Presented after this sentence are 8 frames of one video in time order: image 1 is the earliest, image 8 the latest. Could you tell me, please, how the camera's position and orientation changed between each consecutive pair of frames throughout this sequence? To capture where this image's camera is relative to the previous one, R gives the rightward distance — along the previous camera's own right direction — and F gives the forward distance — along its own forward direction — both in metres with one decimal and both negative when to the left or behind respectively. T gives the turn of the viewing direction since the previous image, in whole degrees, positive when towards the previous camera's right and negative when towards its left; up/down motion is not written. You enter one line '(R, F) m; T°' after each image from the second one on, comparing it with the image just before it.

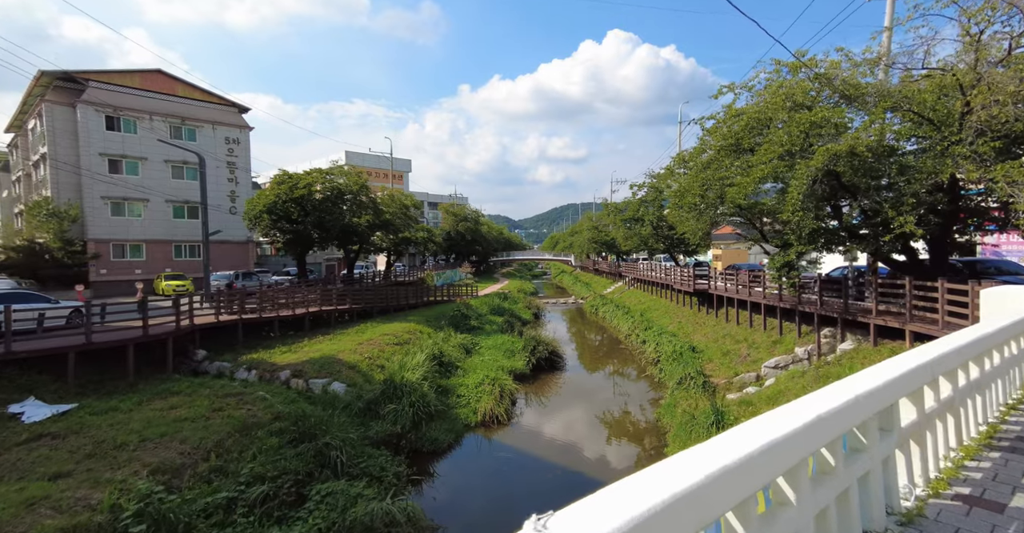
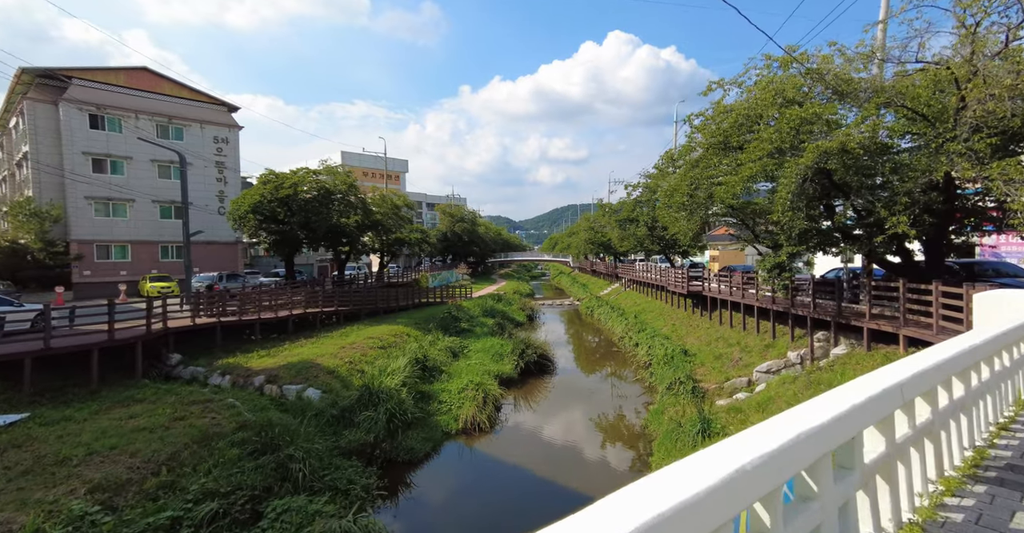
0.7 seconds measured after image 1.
(+0.4, +0.4) m; 0°
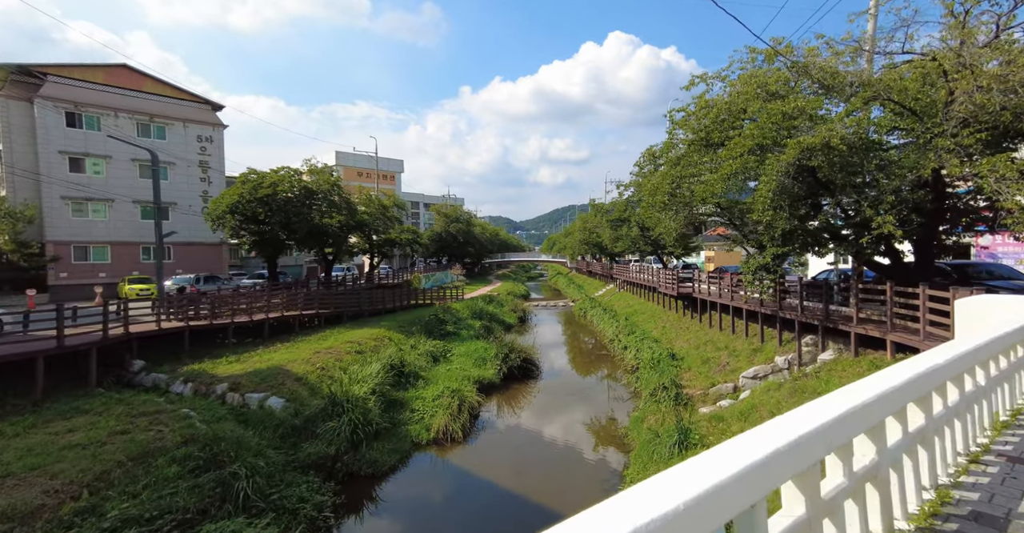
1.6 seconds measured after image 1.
(+0.5, +0.5) m; 0°
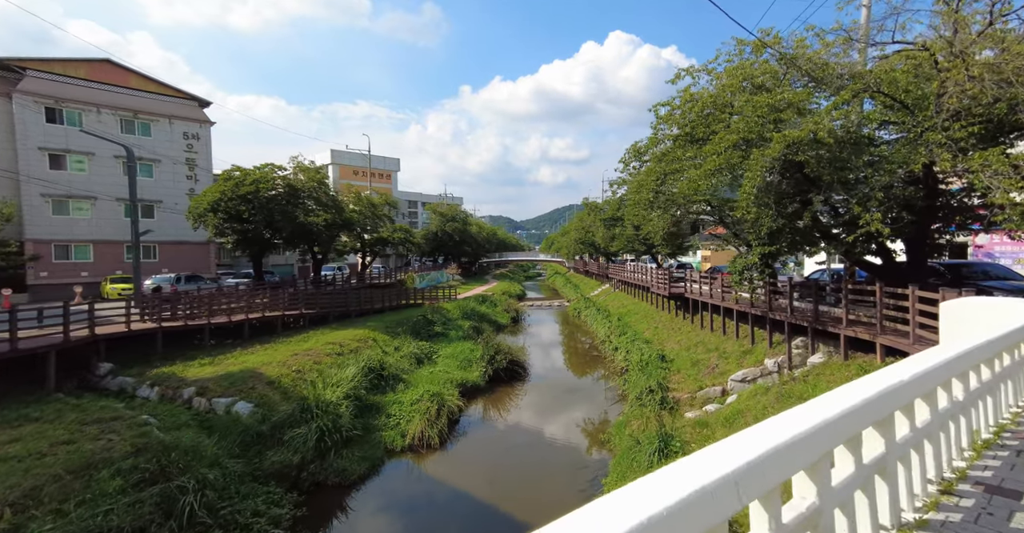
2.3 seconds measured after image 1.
(+0.4, +0.4) m; 0°
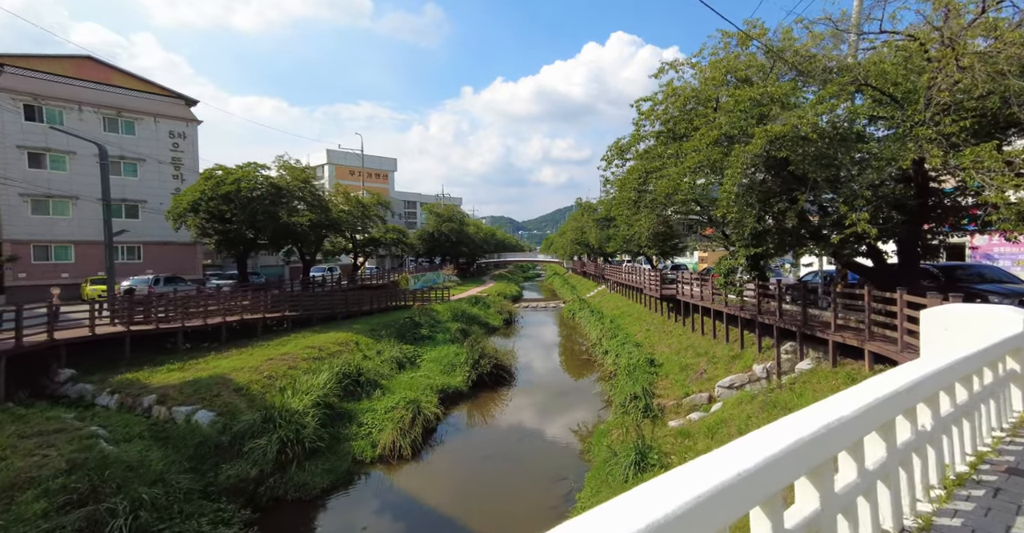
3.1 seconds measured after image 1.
(+0.5, +0.4) m; 0°
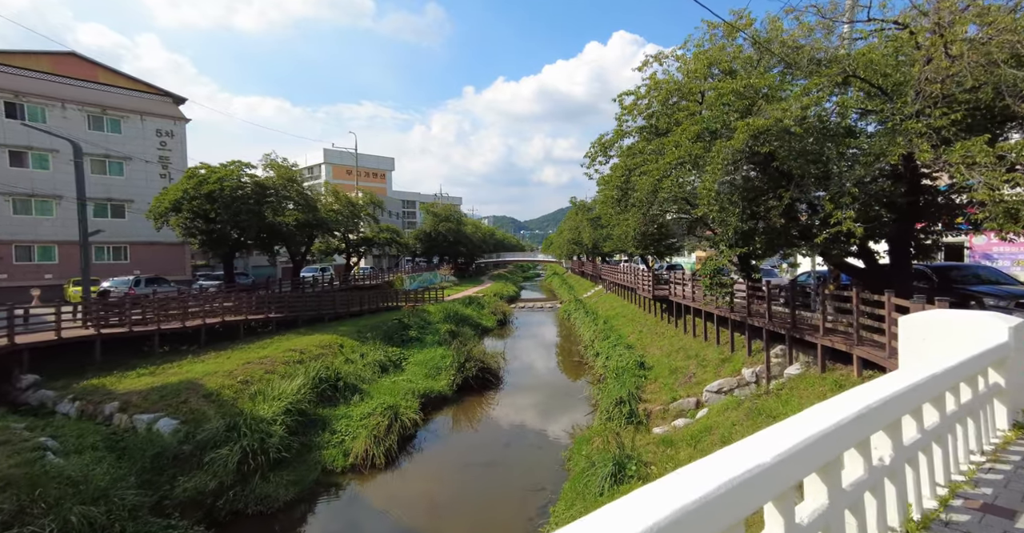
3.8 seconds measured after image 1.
(+0.5, +0.4) m; 0°
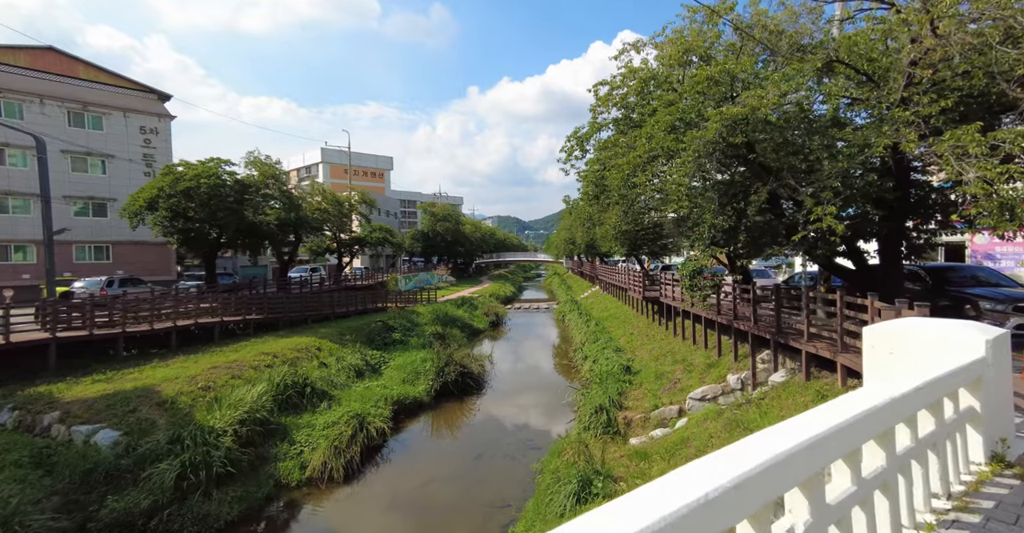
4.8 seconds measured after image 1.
(+0.7, +0.6) m; 0°
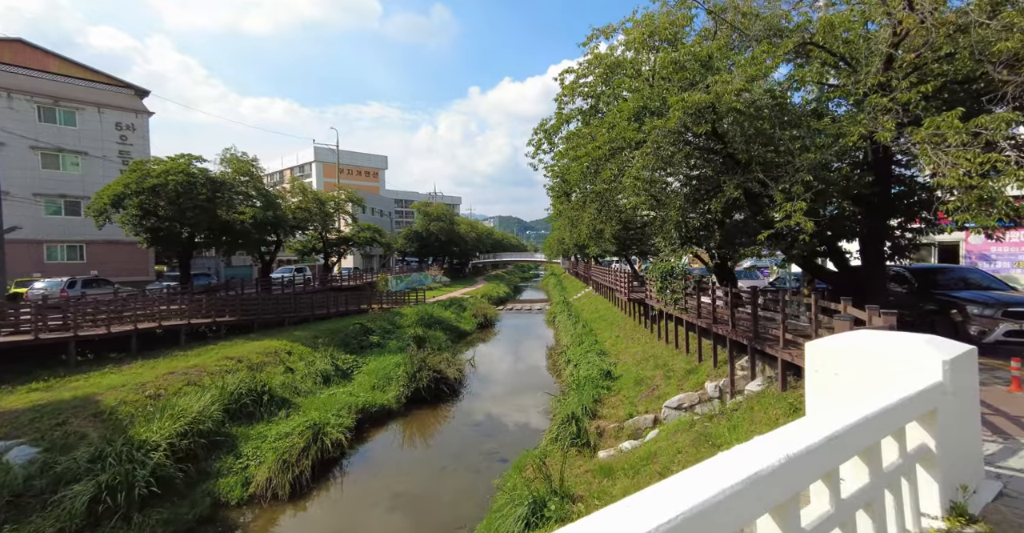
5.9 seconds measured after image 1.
(+0.7, +0.6) m; 0°
